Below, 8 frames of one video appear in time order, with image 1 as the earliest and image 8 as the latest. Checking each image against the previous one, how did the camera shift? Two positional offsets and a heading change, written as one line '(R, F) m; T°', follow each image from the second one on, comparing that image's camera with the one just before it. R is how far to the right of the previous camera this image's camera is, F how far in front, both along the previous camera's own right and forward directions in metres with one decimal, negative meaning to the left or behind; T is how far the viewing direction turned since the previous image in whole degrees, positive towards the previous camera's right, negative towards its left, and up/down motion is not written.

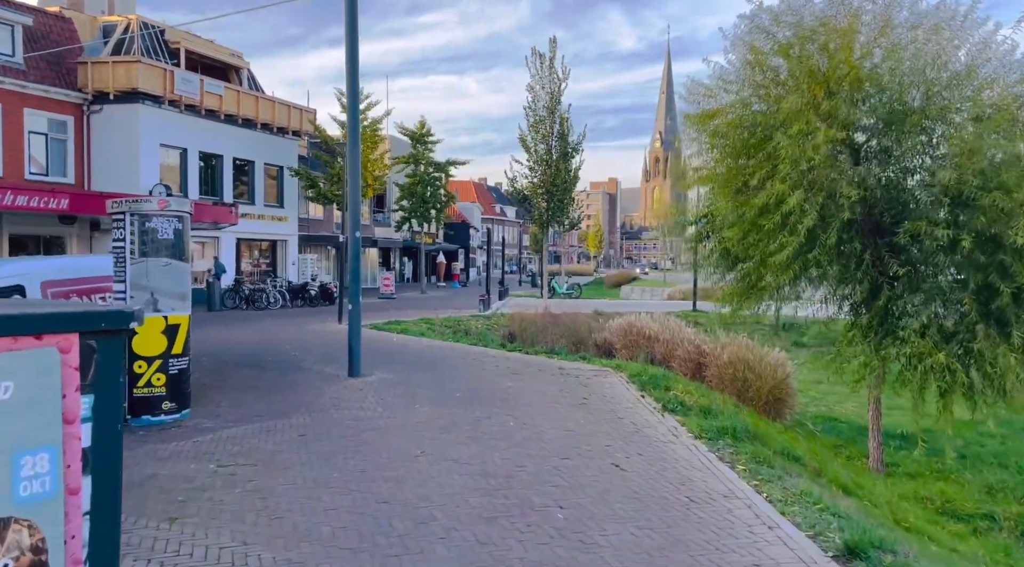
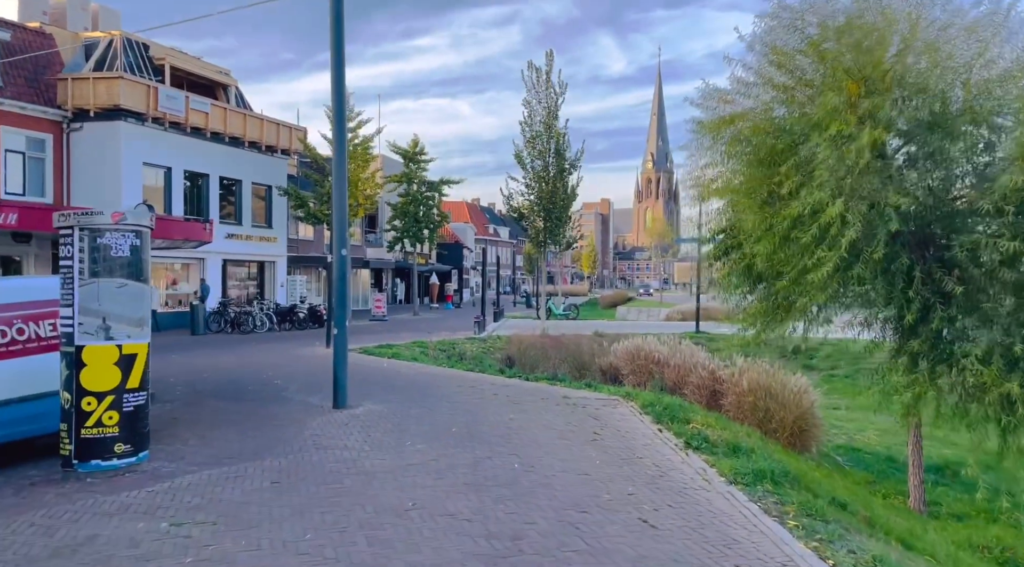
(-0.1, +0.9) m; +1°
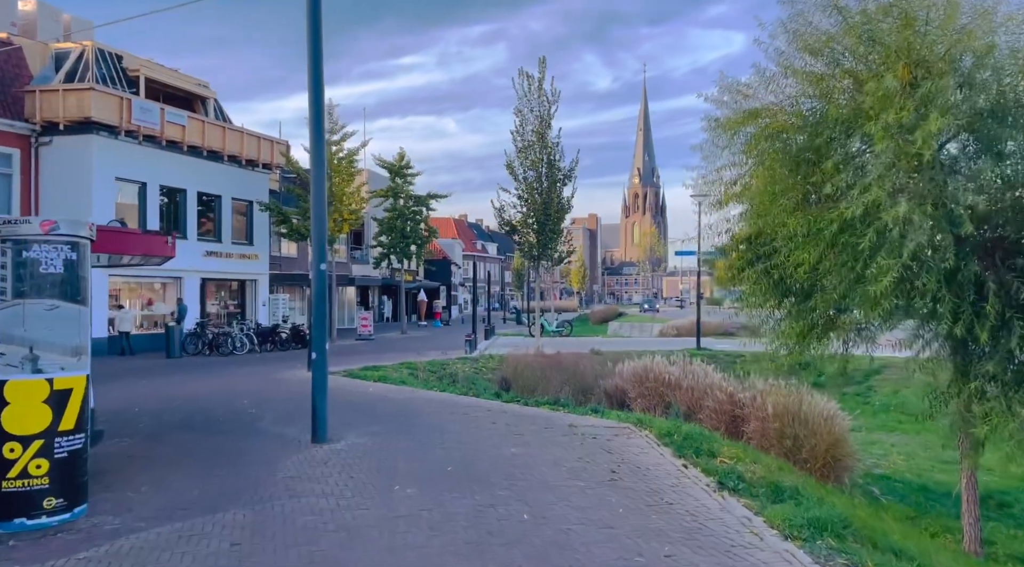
(-0.1, +1.0) m; +1°
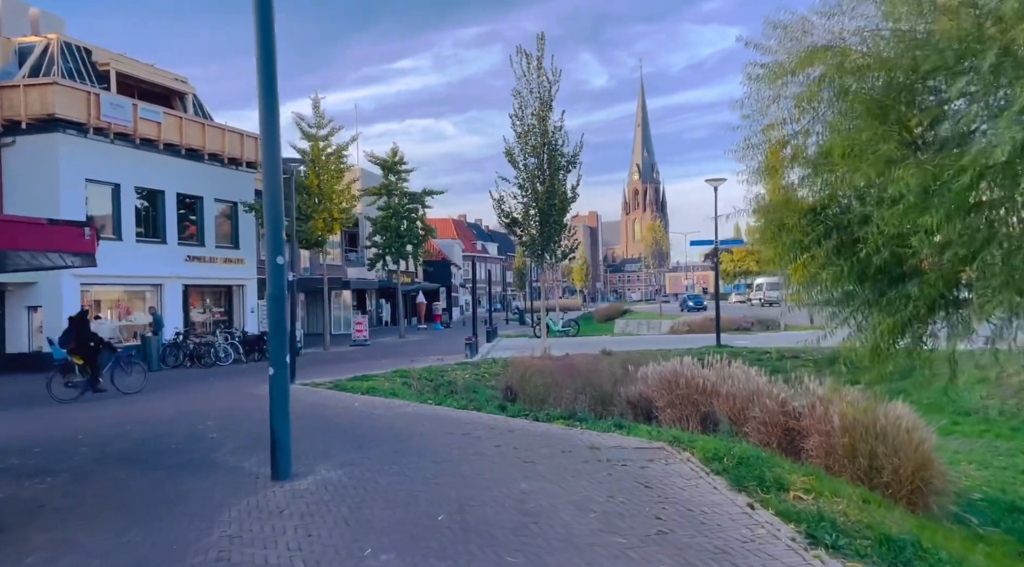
(0.0, +1.8) m; 0°
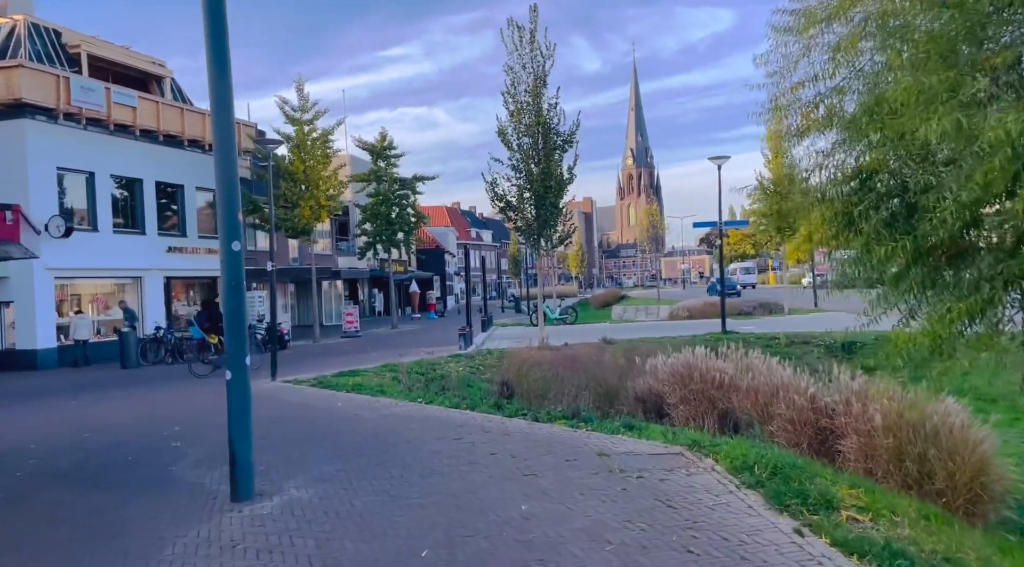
(0.0, +1.0) m; 0°
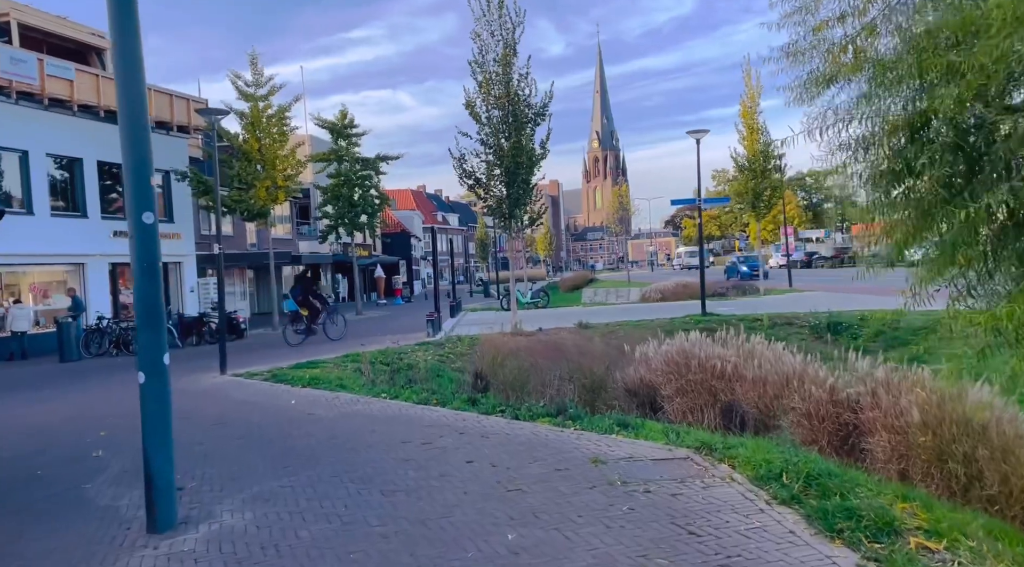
(-0.1, +1.1) m; +3°
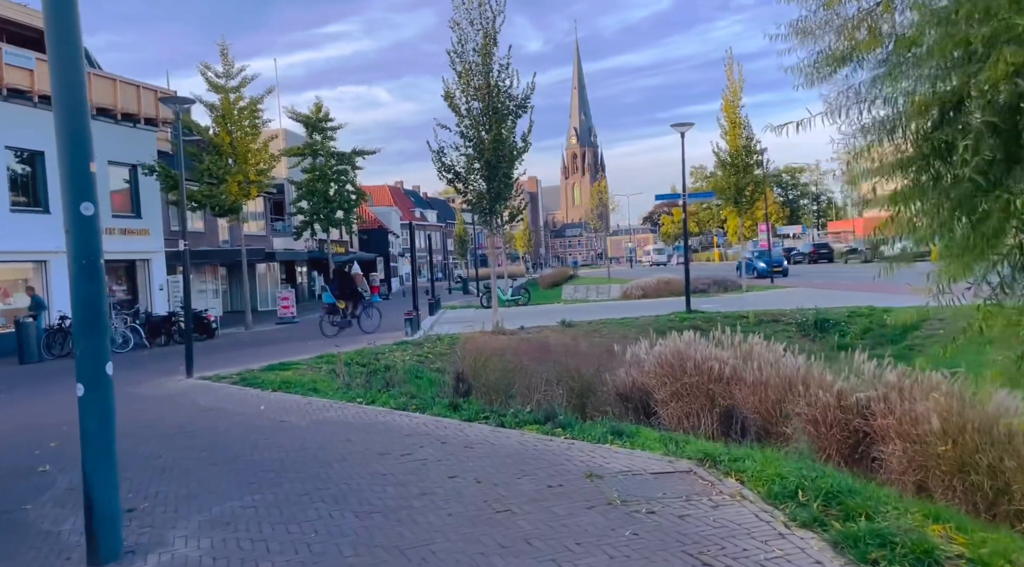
(-0.1, +0.5) m; +2°
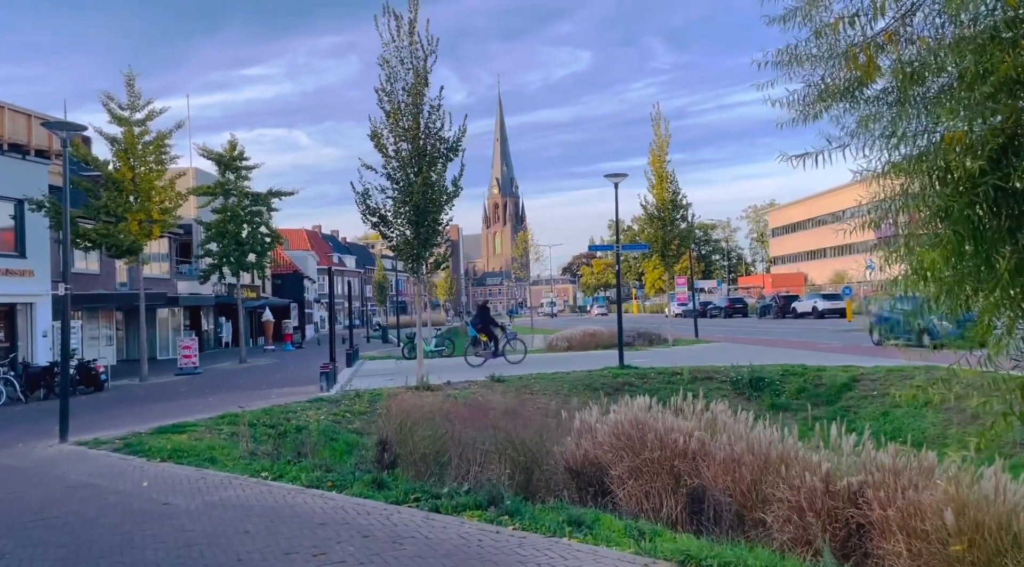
(-0.2, +1.0) m; +6°
